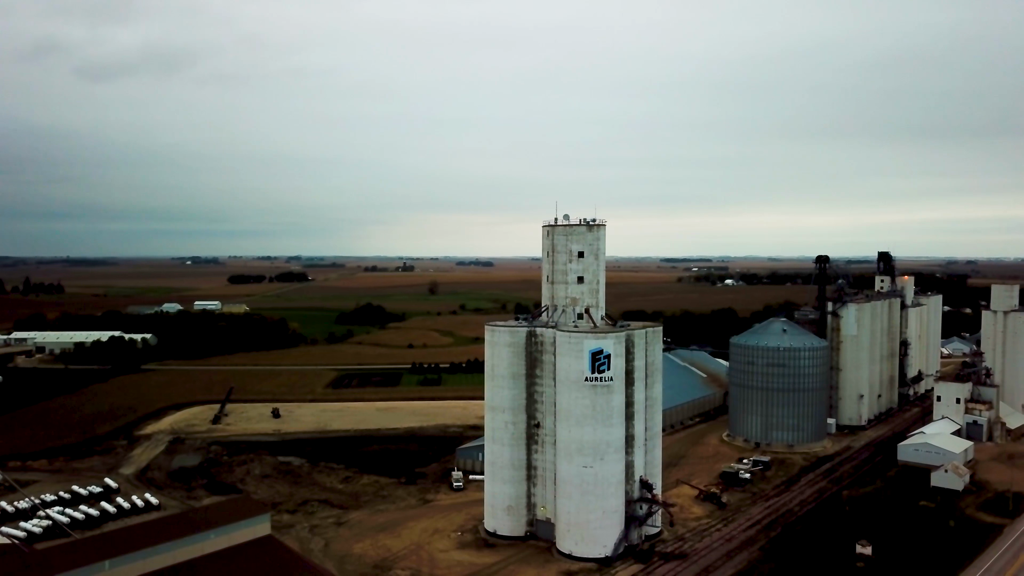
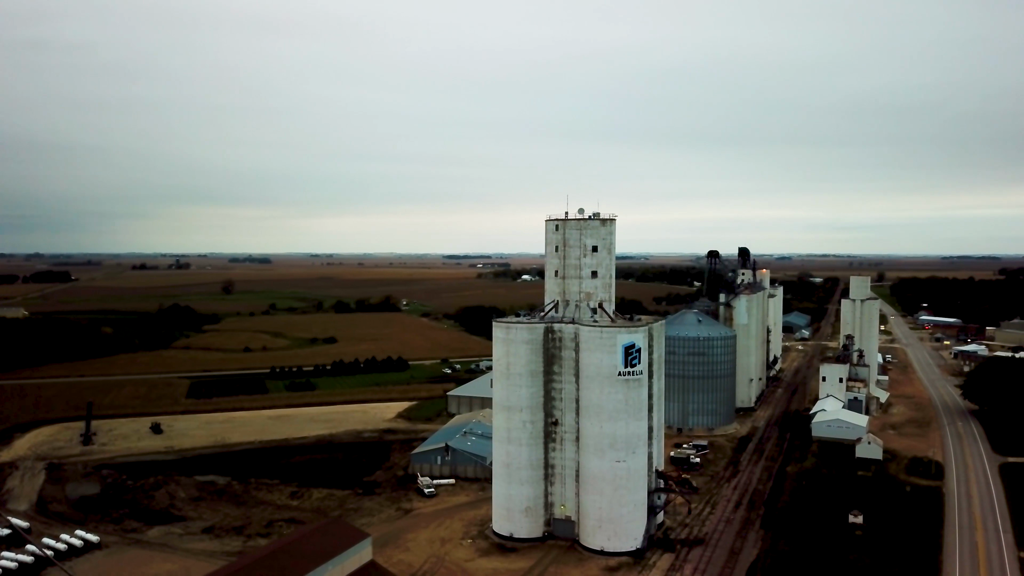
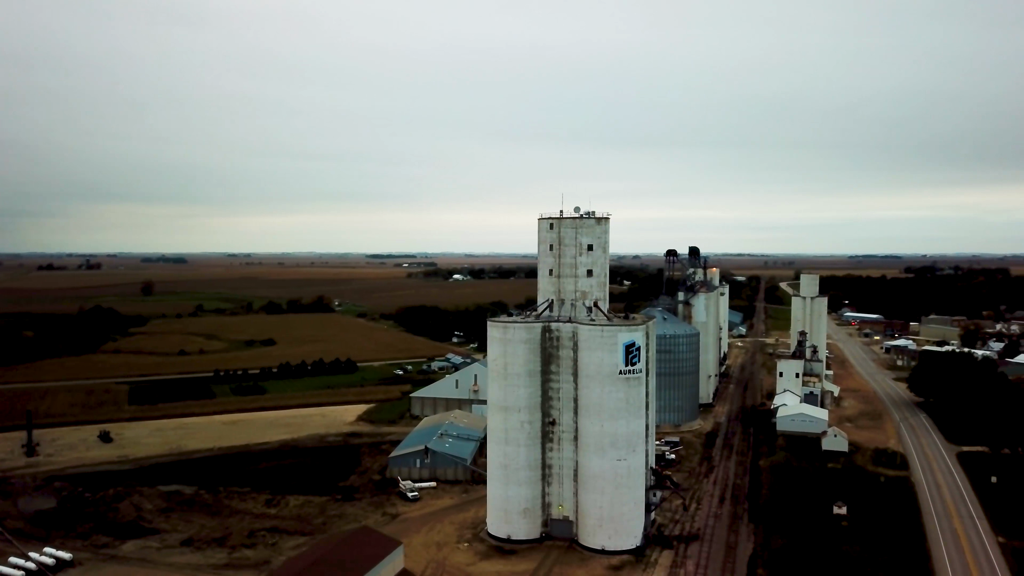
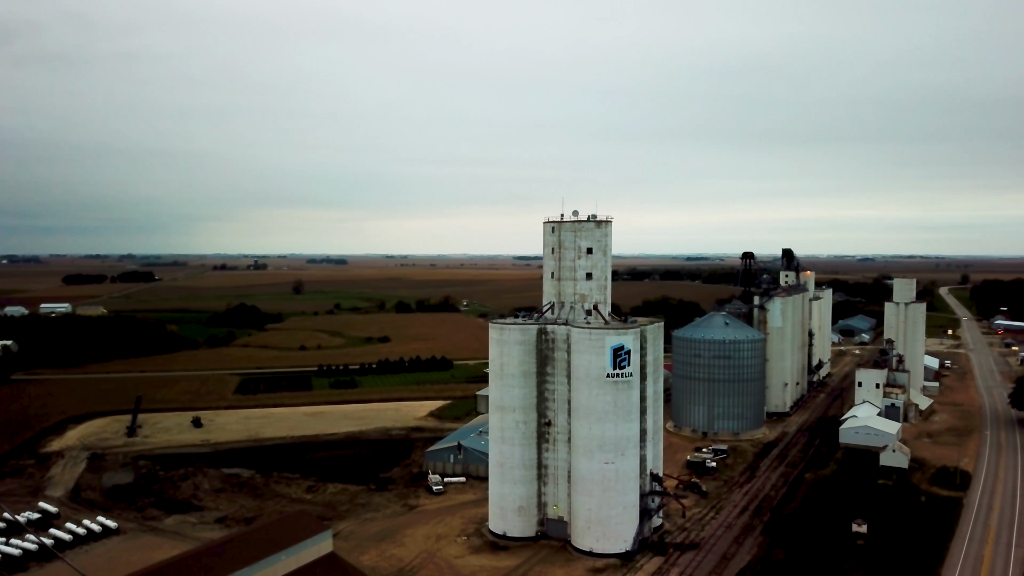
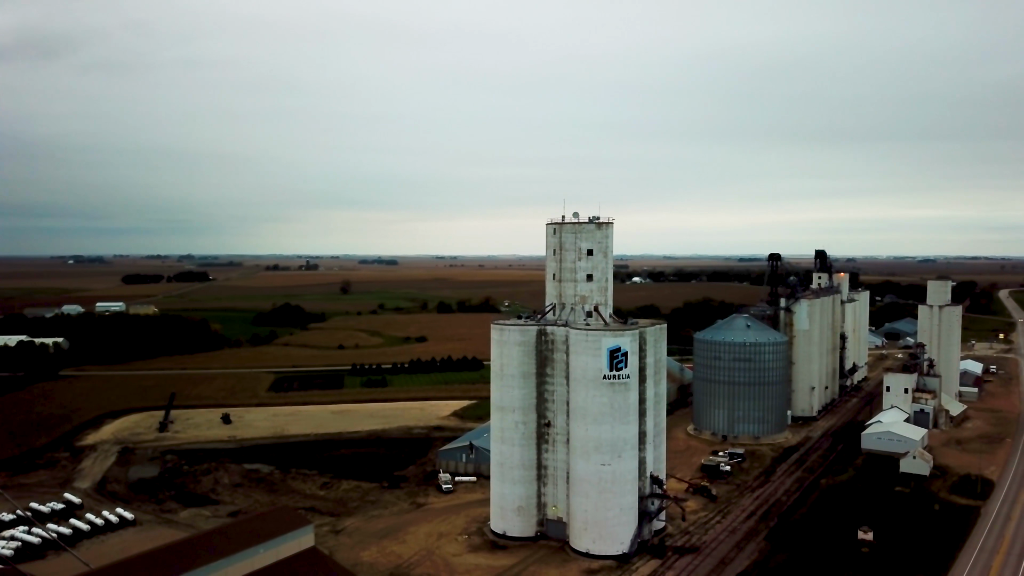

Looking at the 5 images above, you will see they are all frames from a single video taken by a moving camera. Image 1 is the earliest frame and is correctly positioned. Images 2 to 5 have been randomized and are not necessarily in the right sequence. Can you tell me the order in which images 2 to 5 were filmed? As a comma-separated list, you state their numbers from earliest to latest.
5, 4, 2, 3
